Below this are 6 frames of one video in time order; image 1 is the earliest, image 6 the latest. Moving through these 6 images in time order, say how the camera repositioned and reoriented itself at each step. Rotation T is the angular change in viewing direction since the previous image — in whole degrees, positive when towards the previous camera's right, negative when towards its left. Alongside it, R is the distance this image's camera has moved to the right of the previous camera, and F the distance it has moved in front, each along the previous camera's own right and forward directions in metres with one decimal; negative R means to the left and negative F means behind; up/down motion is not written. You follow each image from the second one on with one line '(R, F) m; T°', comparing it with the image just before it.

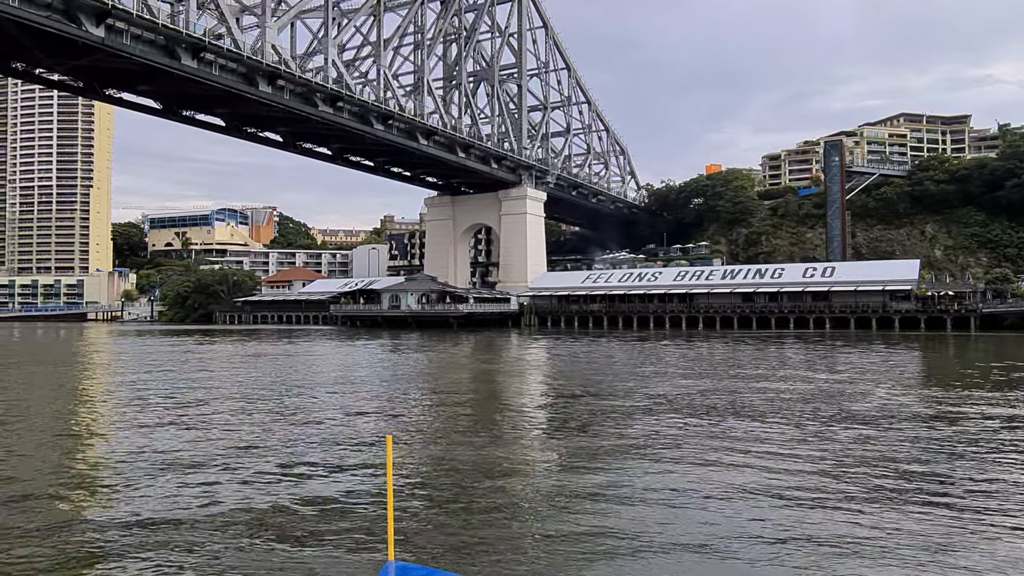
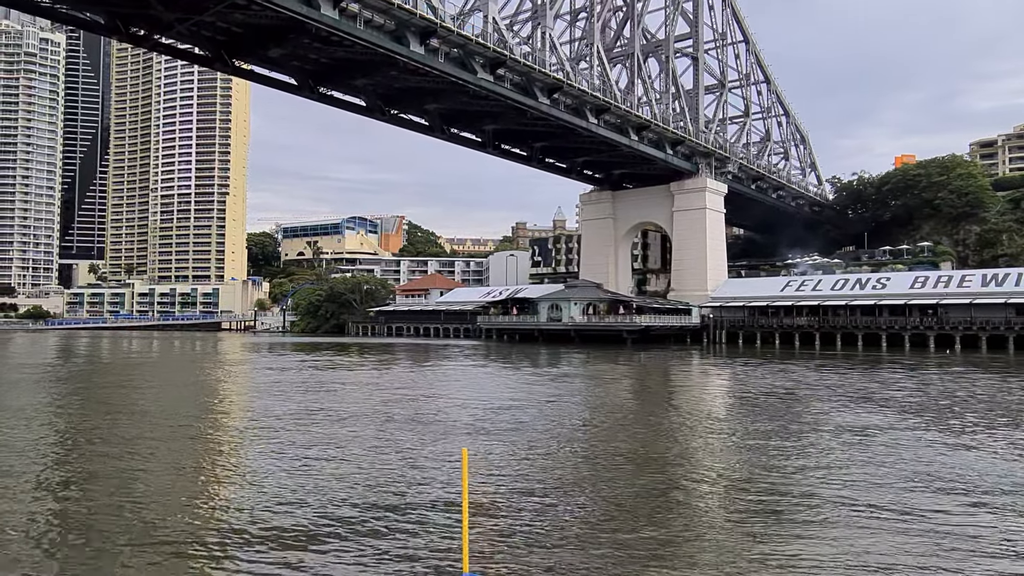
(-3.9, +8.2) m; -9°
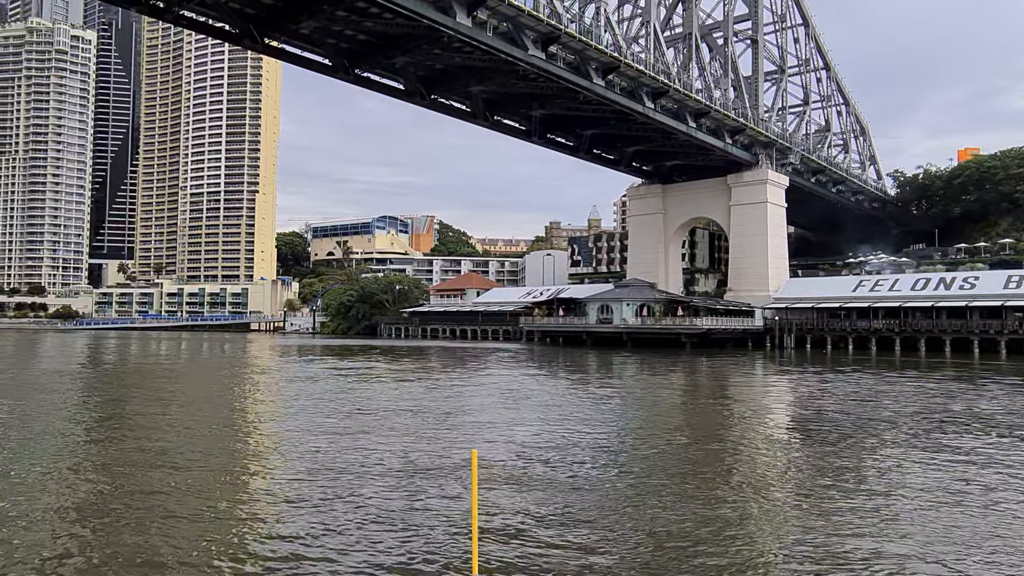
(-1.1, +3.1) m; -2°
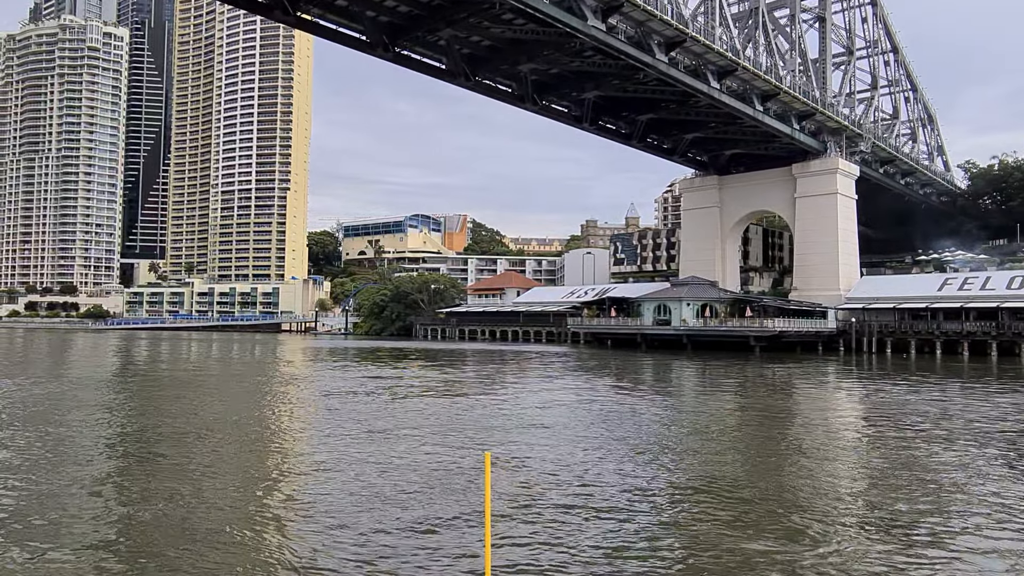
(-1.1, +3.1) m; -2°
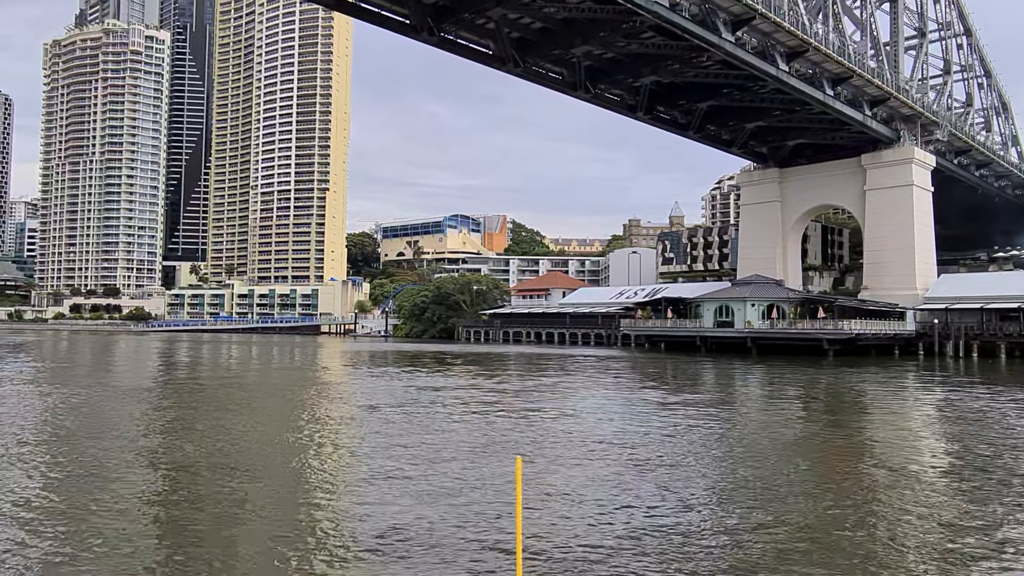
(-0.7, +2.1) m; -3°
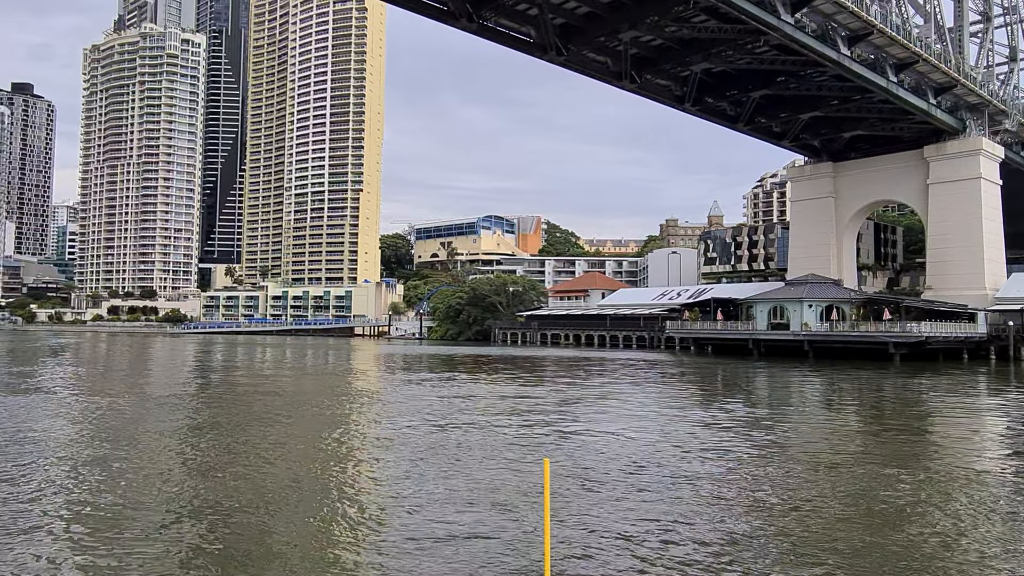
(-0.4, +1.5) m; -2°
